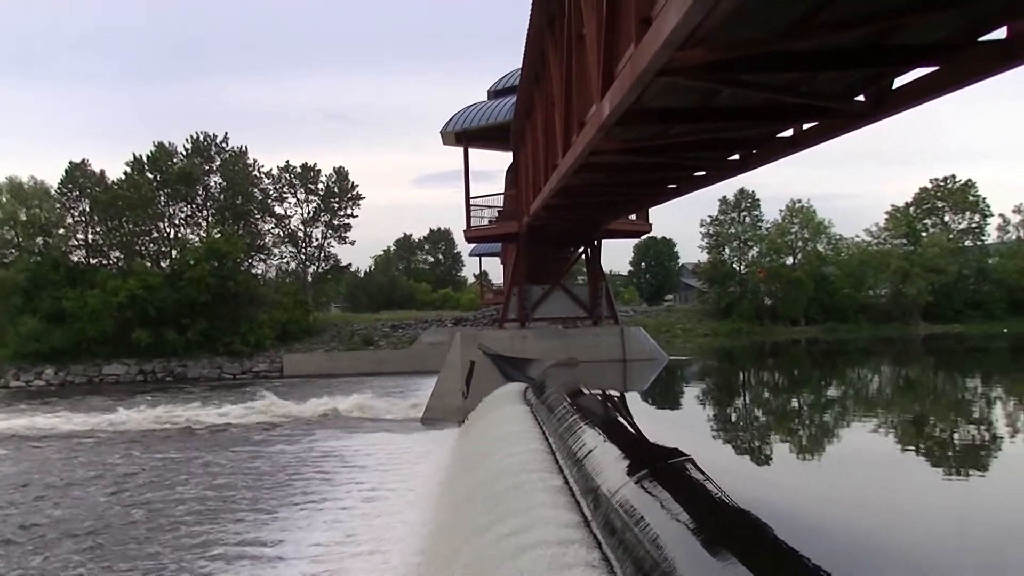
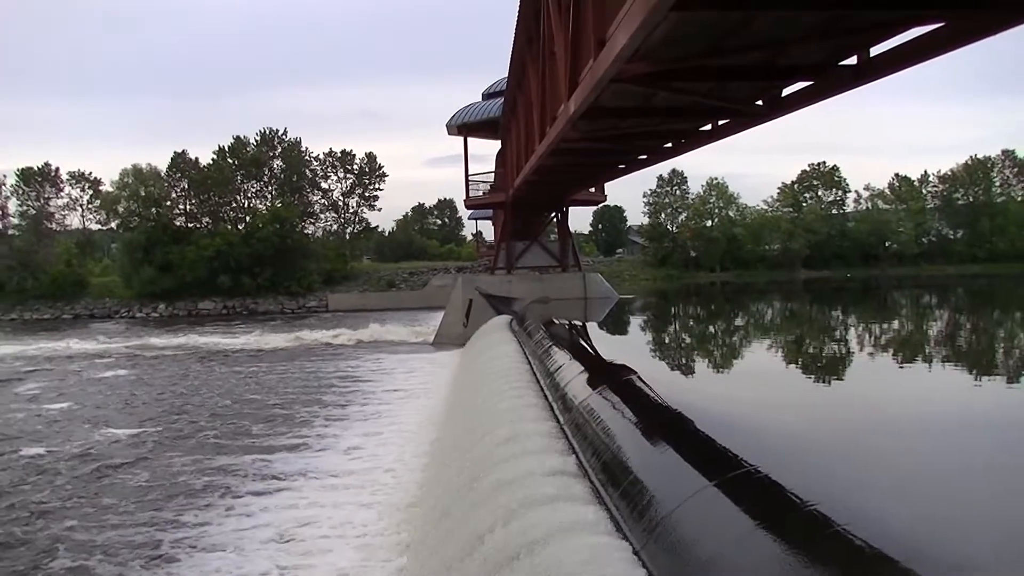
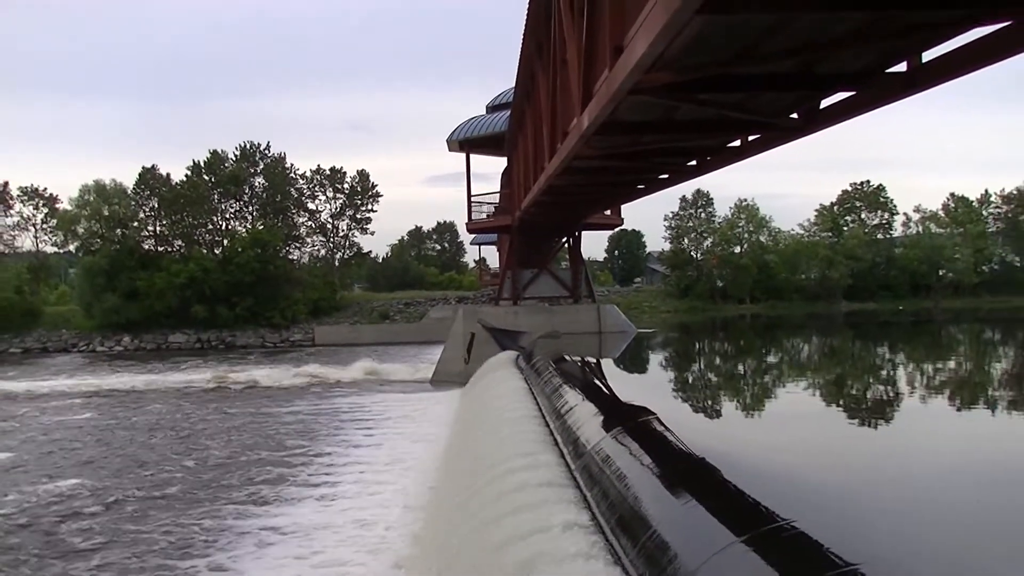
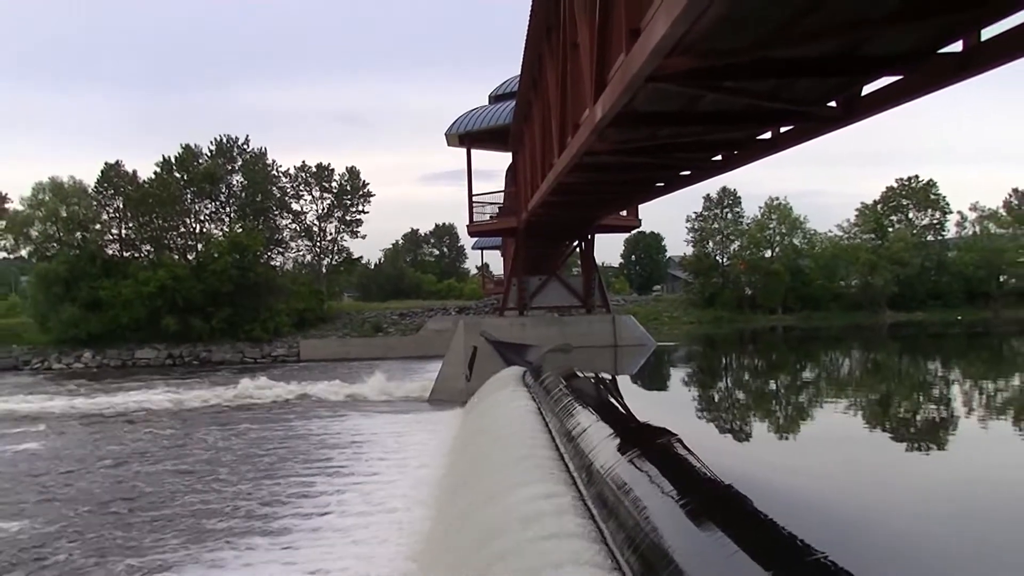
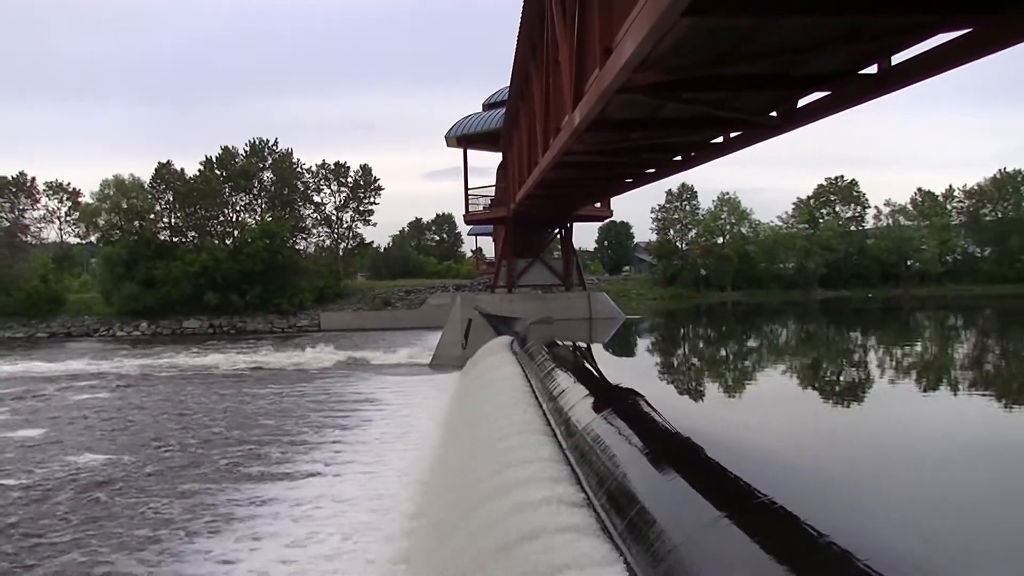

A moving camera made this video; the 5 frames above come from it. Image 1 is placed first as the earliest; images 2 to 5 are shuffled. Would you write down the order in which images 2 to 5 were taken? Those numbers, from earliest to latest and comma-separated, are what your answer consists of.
4, 3, 5, 2
